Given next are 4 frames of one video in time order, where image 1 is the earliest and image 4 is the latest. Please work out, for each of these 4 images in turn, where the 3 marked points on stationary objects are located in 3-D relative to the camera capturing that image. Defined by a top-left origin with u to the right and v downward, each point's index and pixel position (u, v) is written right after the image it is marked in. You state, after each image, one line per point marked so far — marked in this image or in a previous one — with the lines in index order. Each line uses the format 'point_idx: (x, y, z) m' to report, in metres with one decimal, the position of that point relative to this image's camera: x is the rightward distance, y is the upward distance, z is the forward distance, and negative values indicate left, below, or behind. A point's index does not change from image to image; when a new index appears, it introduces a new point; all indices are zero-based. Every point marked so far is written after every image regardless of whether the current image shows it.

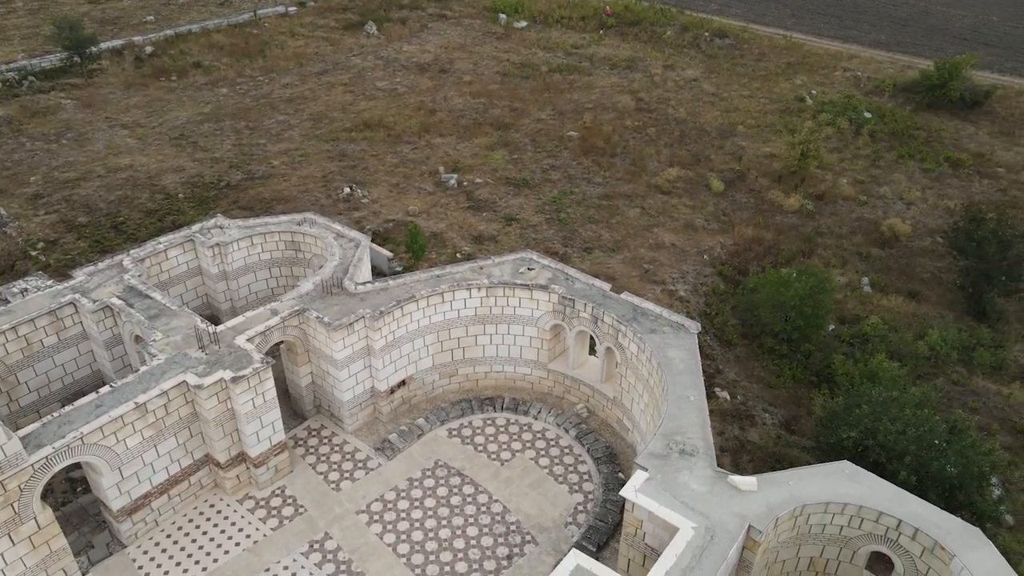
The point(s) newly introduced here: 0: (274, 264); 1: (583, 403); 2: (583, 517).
0: (-5.4, +0.6, +17.1) m
1: (+1.5, -2.4, +15.5) m
2: (+1.3, -4.1, +13.2) m
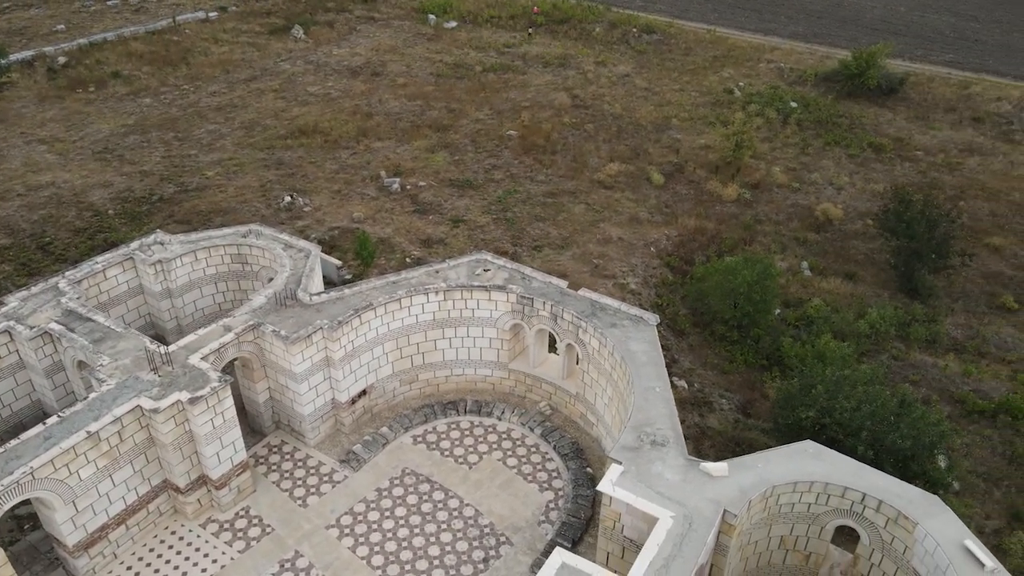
0: (-6.5, +0.2, +16.5) m
1: (+0.7, -2.3, +15.6) m
2: (+0.8, -4.0, +13.3) m
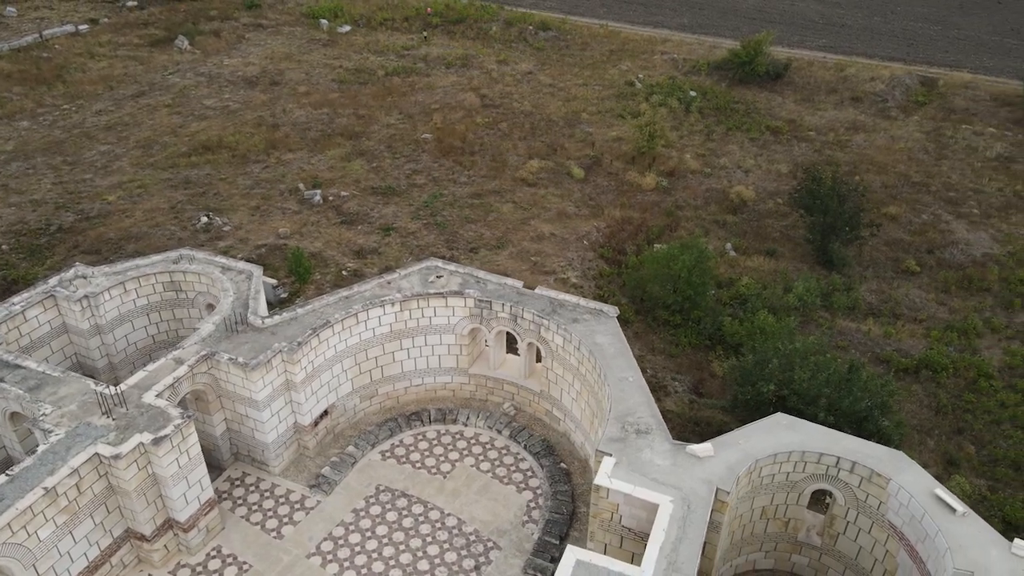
0: (-7.5, -0.4, +15.6) m
1: (-0.1, -2.4, +15.7) m
2: (+0.5, -4.0, +13.4) m
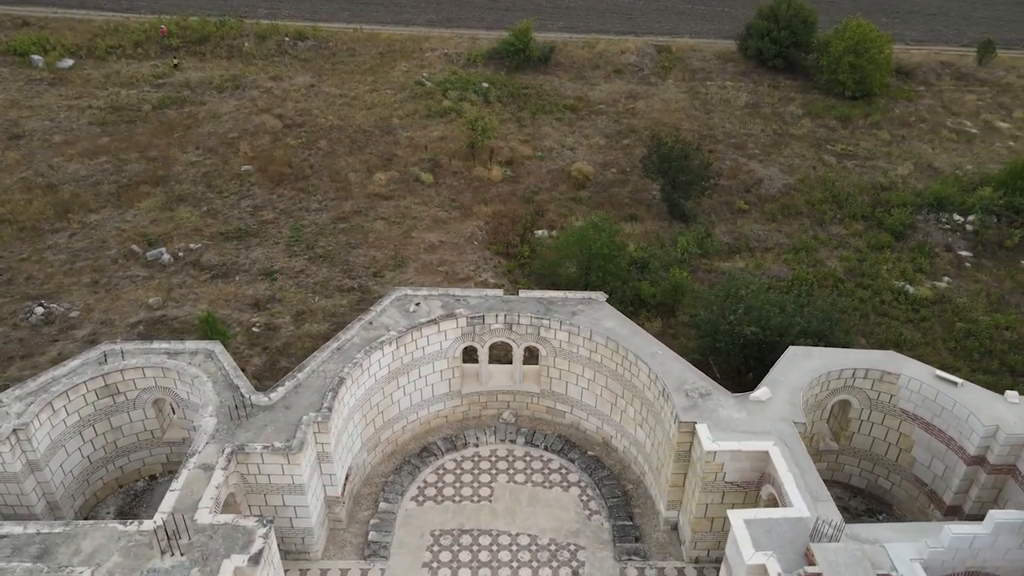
0: (-7.3, -2.3, +12.8) m
1: (-0.2, -2.6, +15.6) m
2: (+1.5, -3.9, +13.7) m
